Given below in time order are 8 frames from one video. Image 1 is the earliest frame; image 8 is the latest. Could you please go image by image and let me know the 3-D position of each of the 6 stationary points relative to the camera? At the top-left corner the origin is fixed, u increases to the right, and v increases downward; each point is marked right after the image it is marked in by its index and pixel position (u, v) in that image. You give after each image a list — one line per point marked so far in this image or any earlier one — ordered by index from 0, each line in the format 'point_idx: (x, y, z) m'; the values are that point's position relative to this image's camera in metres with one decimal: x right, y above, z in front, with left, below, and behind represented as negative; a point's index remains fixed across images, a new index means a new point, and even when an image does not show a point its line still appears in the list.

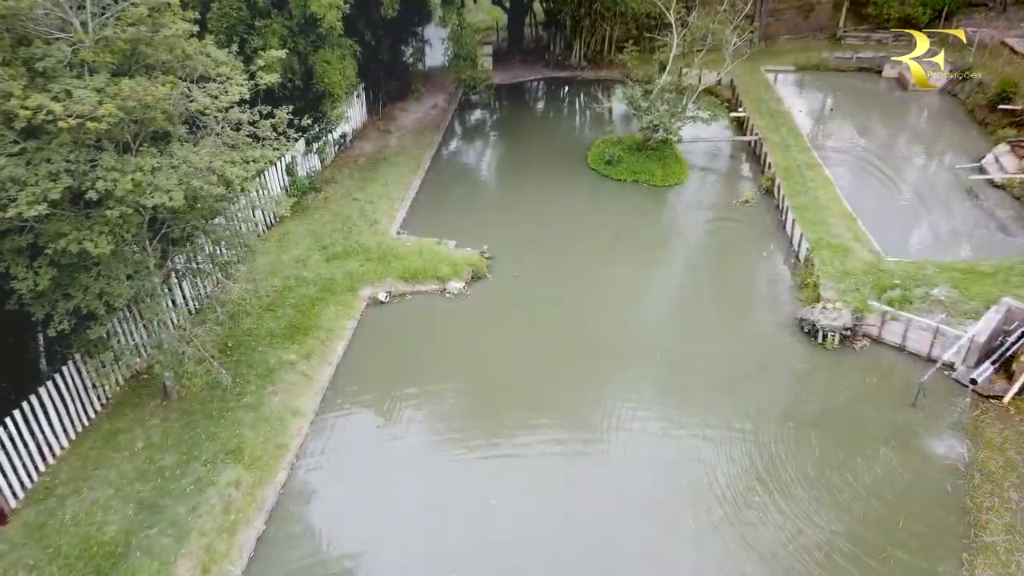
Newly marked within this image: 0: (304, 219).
0: (-4.7, +1.6, +16.5) m
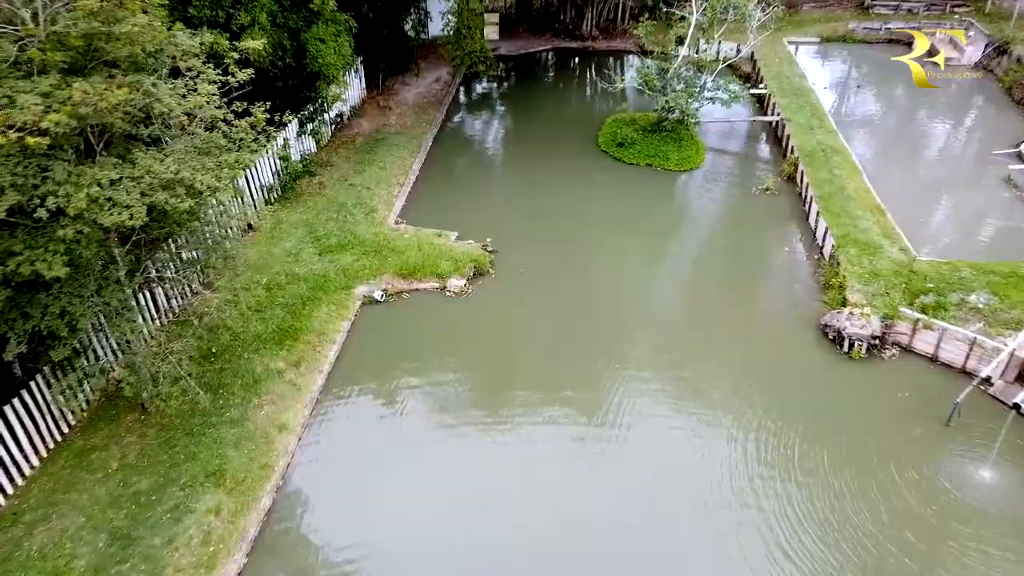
0: (-4.6, +1.8, +15.5) m
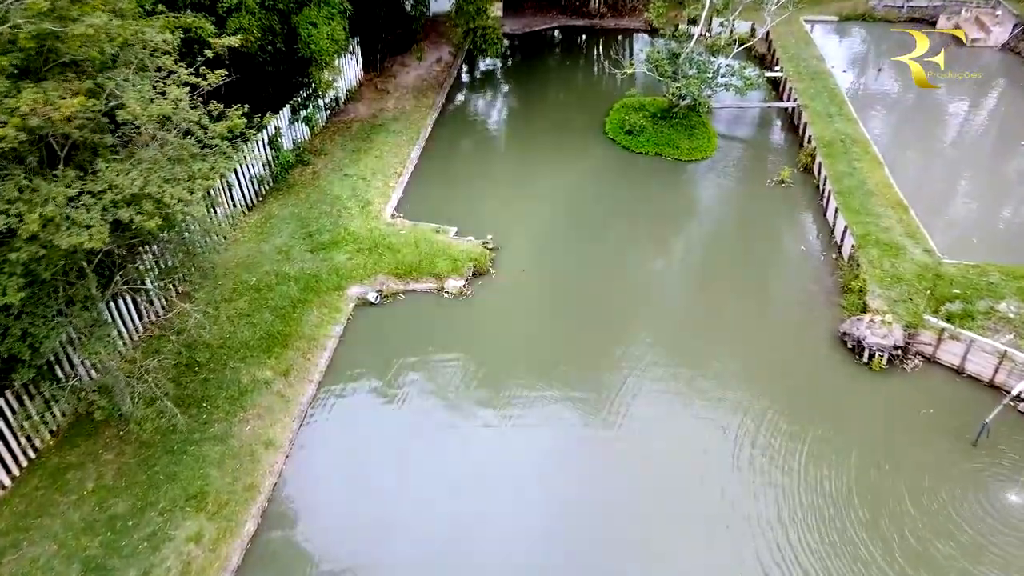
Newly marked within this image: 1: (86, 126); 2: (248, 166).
0: (-4.6, +1.8, +14.8) m
1: (-4.3, +1.6, +7.3) m
2: (-5.1, +2.4, +14.2) m
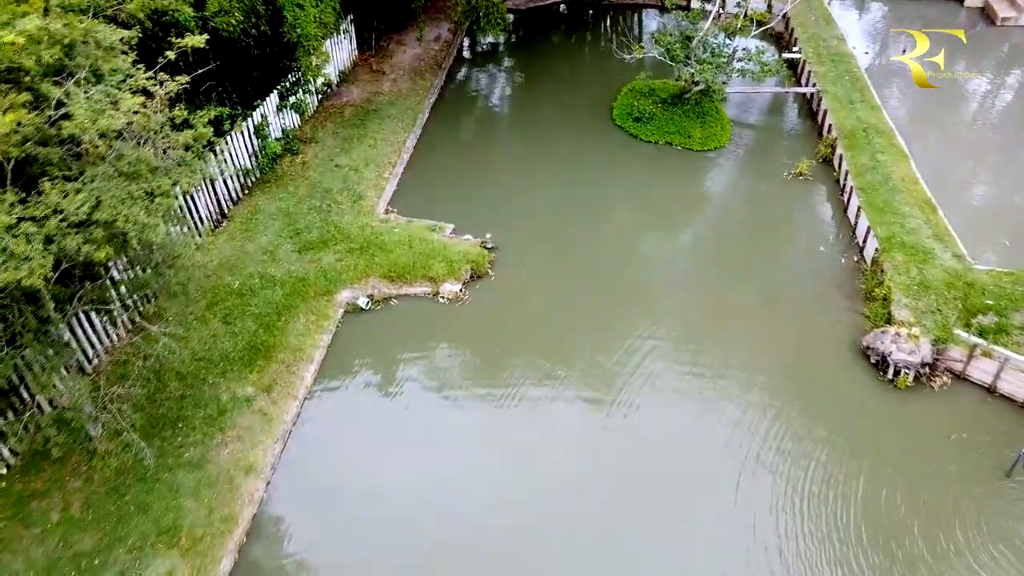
0: (-4.5, +1.8, +14.0) m
1: (-4.3, +1.3, +6.4) m
2: (-5.1, +2.4, +13.3) m
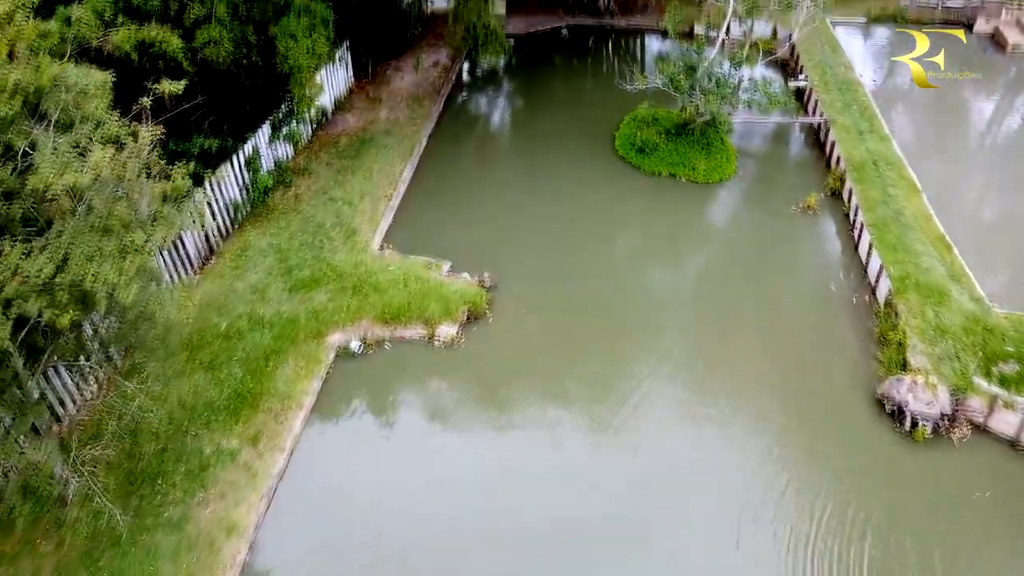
0: (-4.6, +1.1, +13.5) m
1: (-4.3, +0.8, +6.0) m
2: (-5.1, +1.7, +12.9) m
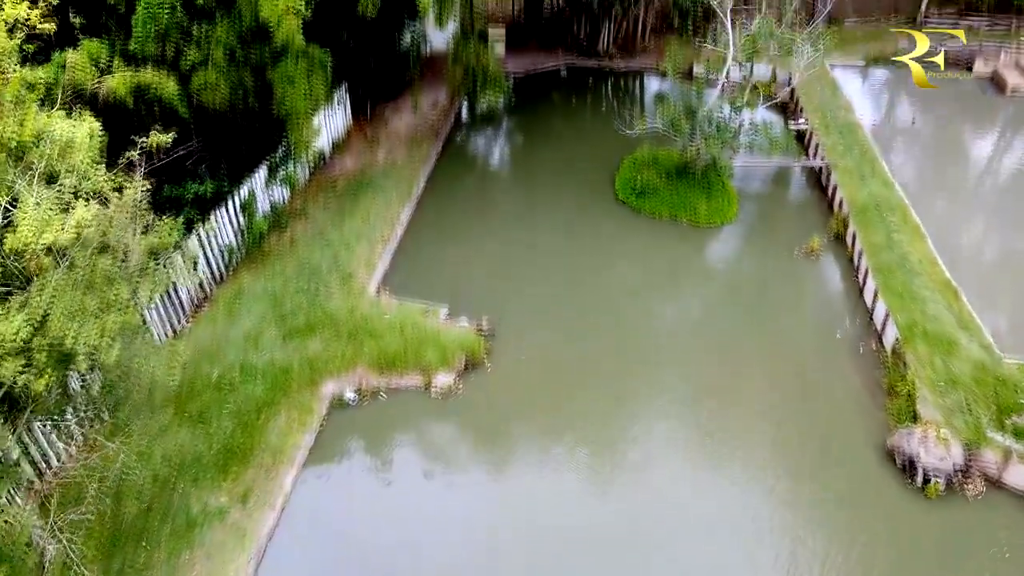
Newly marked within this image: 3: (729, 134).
0: (-4.6, +0.3, +13.3) m
1: (-4.3, +0.2, +5.7) m
2: (-5.2, +0.9, +12.7) m
3: (+4.6, +3.3, +15.4) m
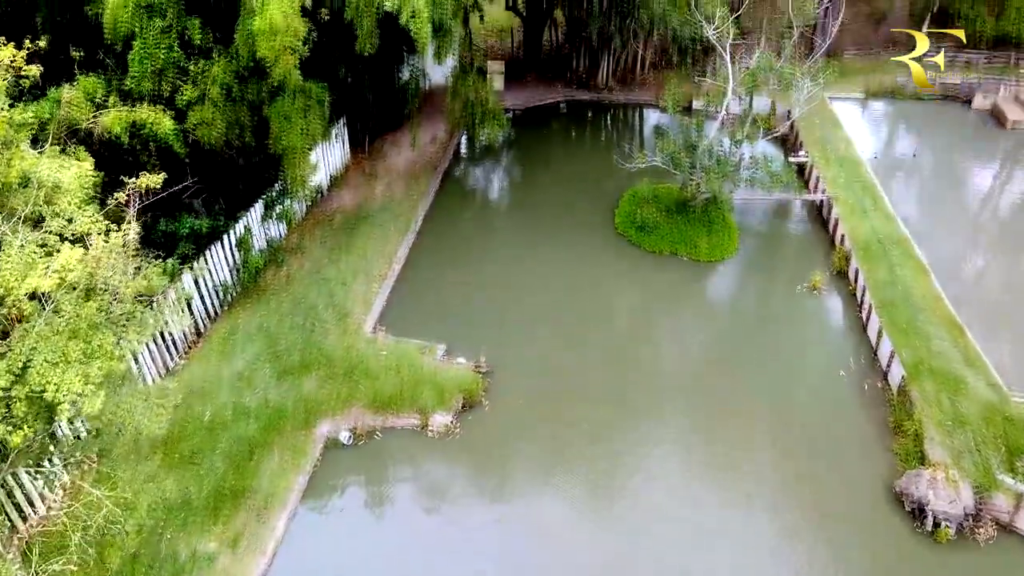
0: (-4.6, -0.4, +13.1) m
1: (-4.4, -0.1, +5.6) m
2: (-5.2, +0.2, +12.6) m
3: (+4.6, +2.5, +15.4) m
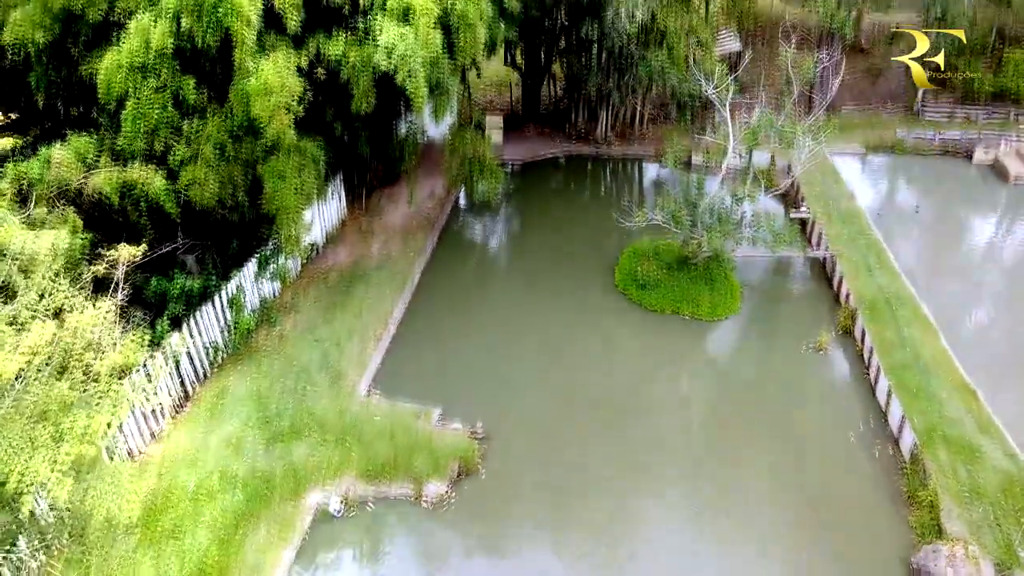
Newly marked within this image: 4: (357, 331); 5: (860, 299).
0: (-4.6, -1.4, +12.8) m
1: (-4.4, -0.8, +5.2) m
2: (-5.2, -0.8, +12.2) m
3: (+4.5, +1.3, +15.2) m
4: (-3.0, -0.8, +13.9) m
5: (+7.0, -0.1, +14.7) m
